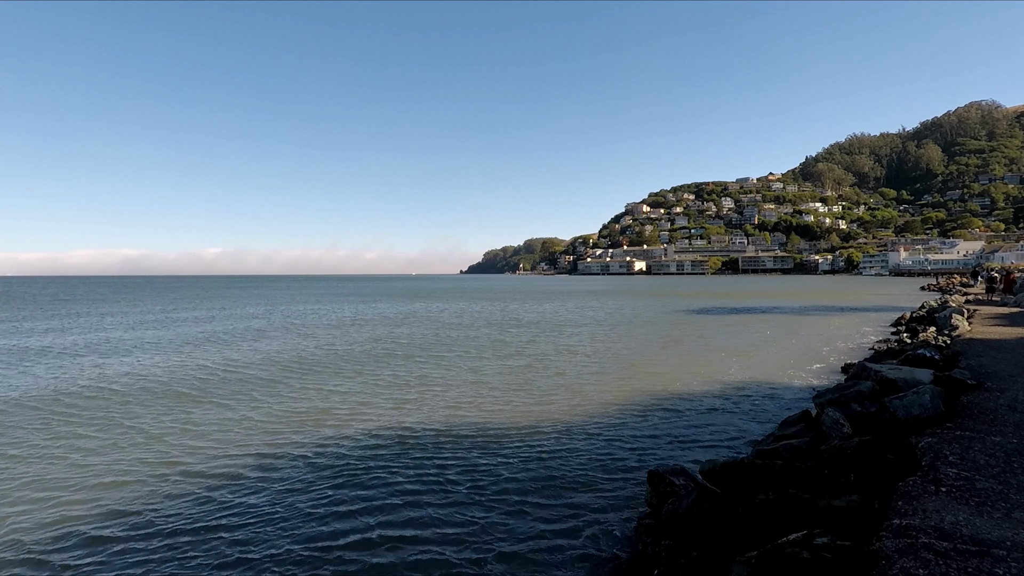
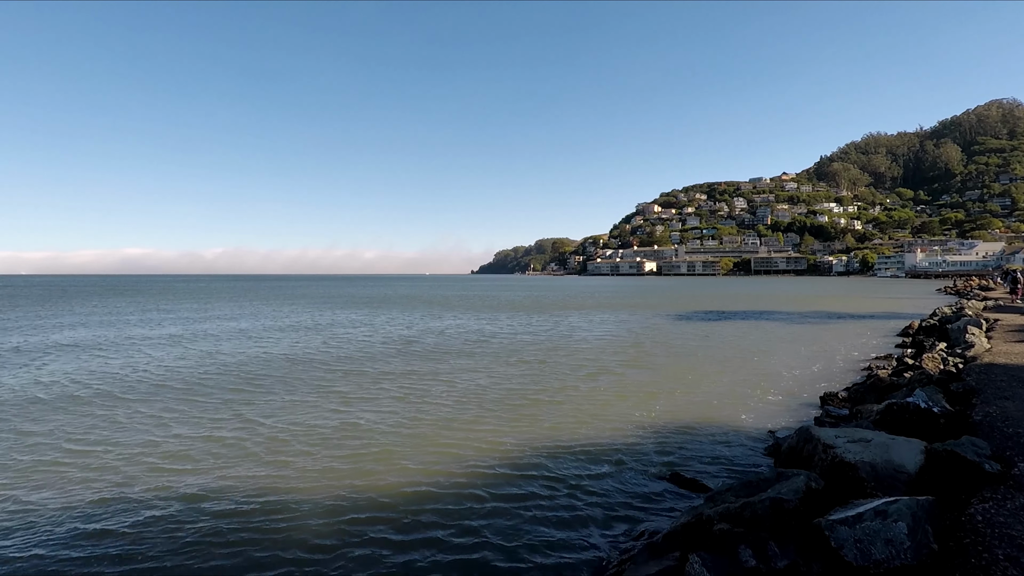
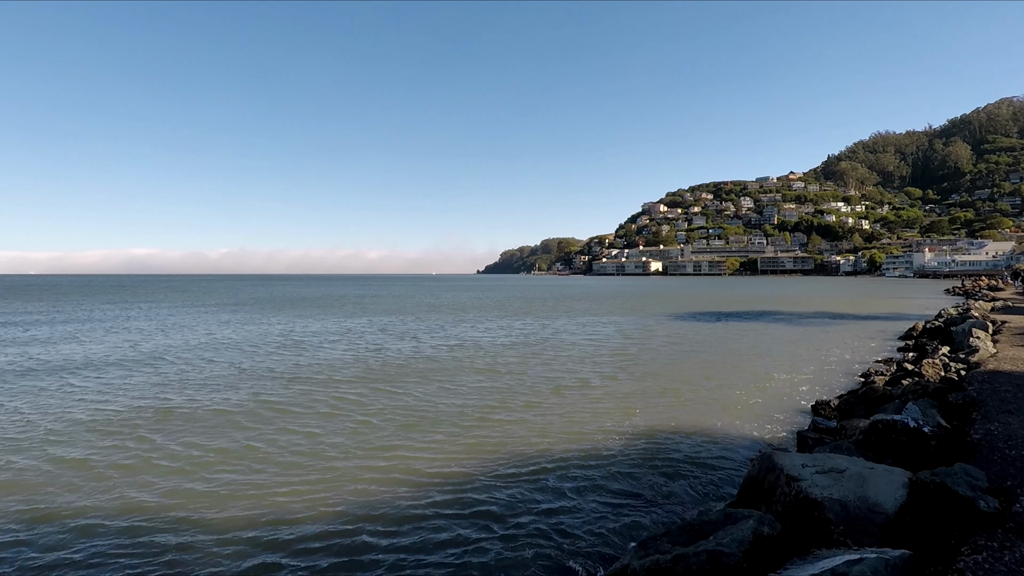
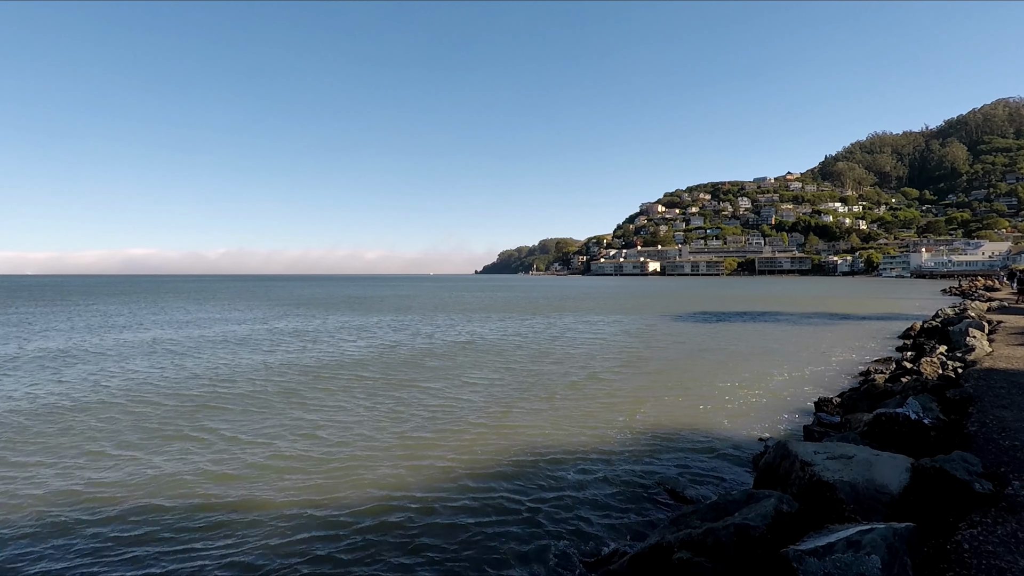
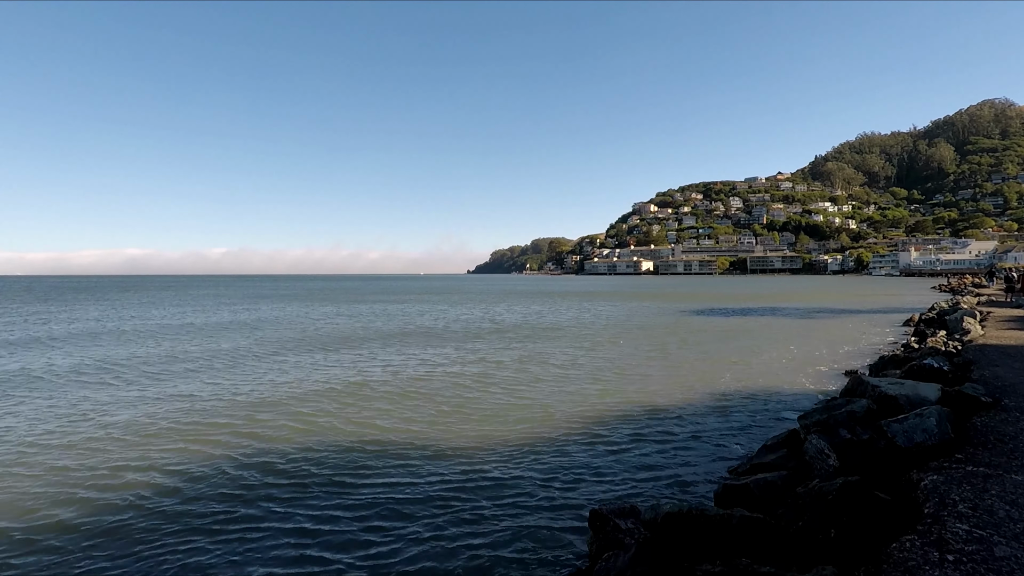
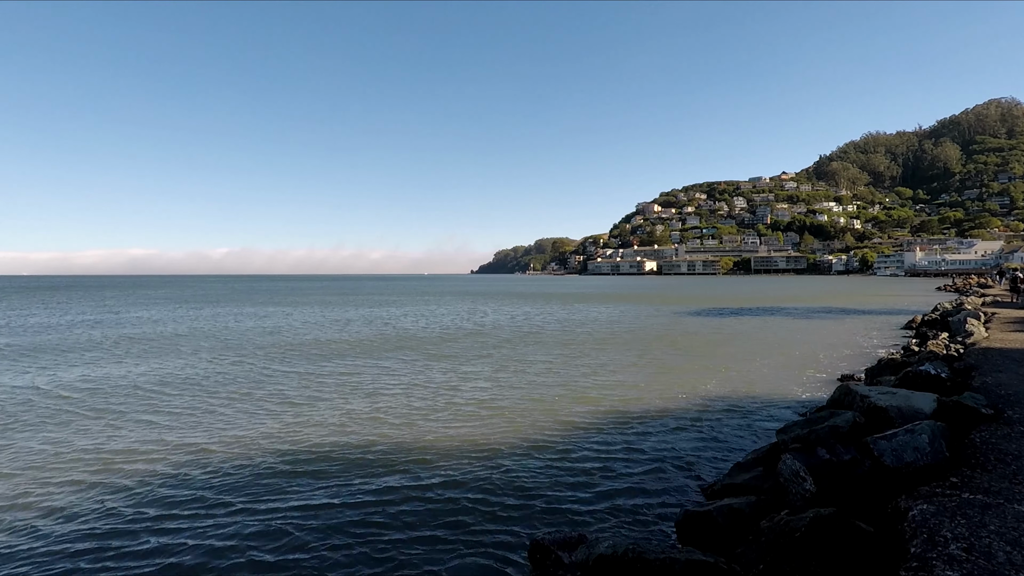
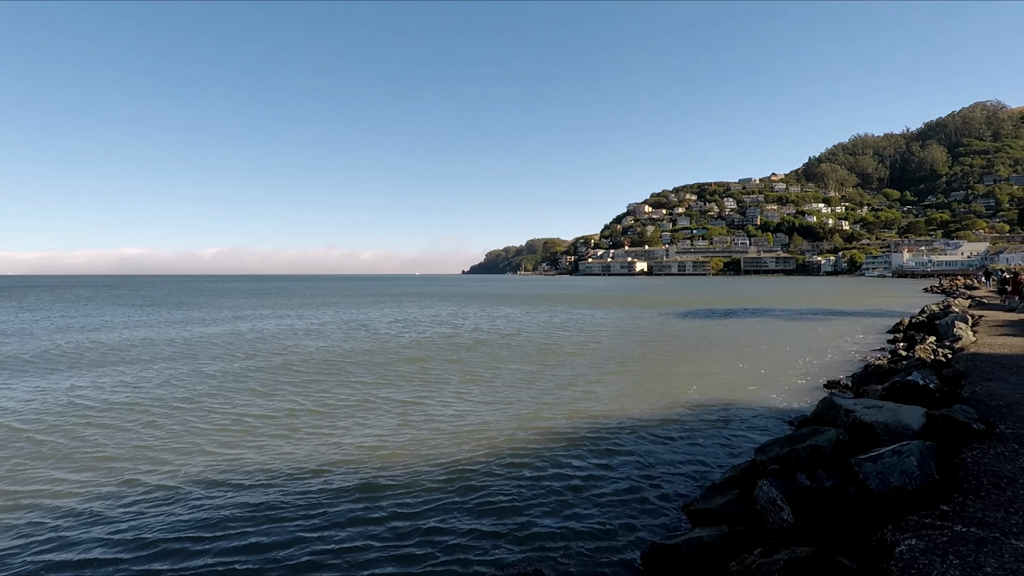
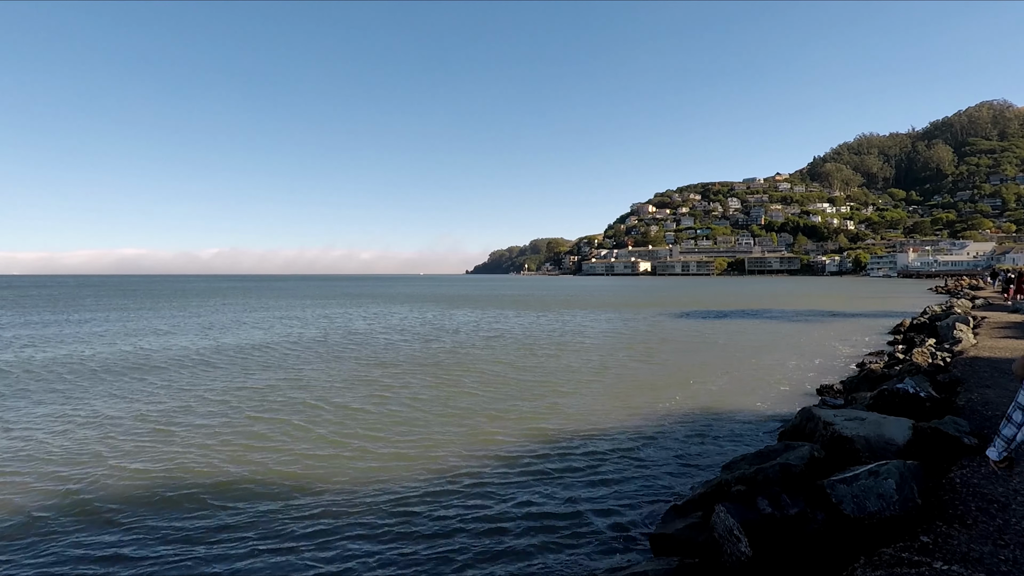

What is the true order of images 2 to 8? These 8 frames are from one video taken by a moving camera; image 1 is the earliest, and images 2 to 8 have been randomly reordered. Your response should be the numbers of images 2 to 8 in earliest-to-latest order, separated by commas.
5, 6, 7, 8, 2, 4, 3
